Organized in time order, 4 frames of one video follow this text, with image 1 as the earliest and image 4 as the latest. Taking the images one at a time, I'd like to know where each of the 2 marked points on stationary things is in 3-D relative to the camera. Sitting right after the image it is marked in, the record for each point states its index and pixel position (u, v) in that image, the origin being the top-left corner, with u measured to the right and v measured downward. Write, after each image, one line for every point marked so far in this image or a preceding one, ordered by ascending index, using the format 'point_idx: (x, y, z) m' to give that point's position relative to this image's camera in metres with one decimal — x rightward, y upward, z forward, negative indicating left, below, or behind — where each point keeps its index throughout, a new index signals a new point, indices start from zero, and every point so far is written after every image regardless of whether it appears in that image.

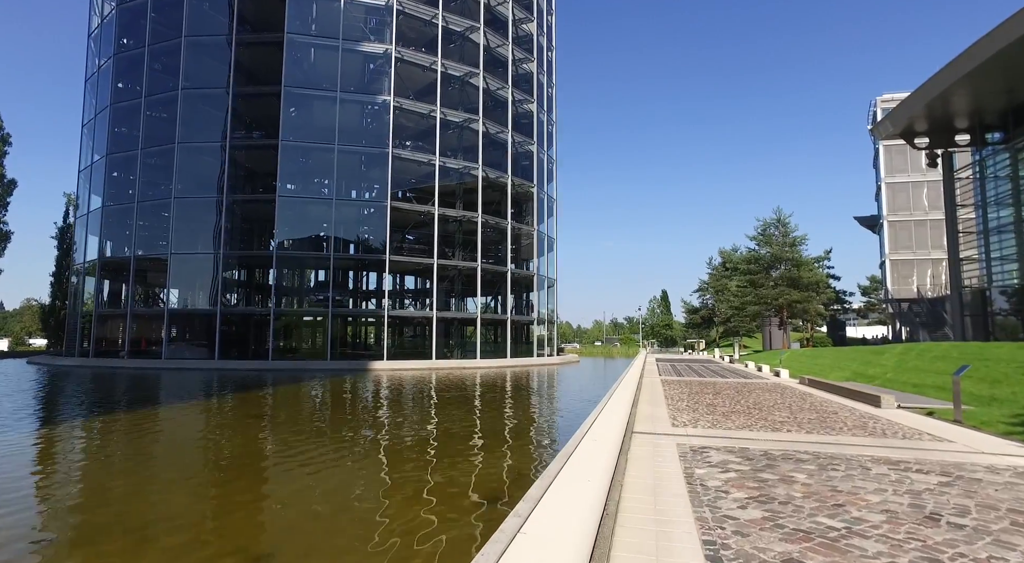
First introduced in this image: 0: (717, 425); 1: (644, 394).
0: (+3.7, -2.6, +10.6) m
1: (+3.7, -3.2, +16.7) m
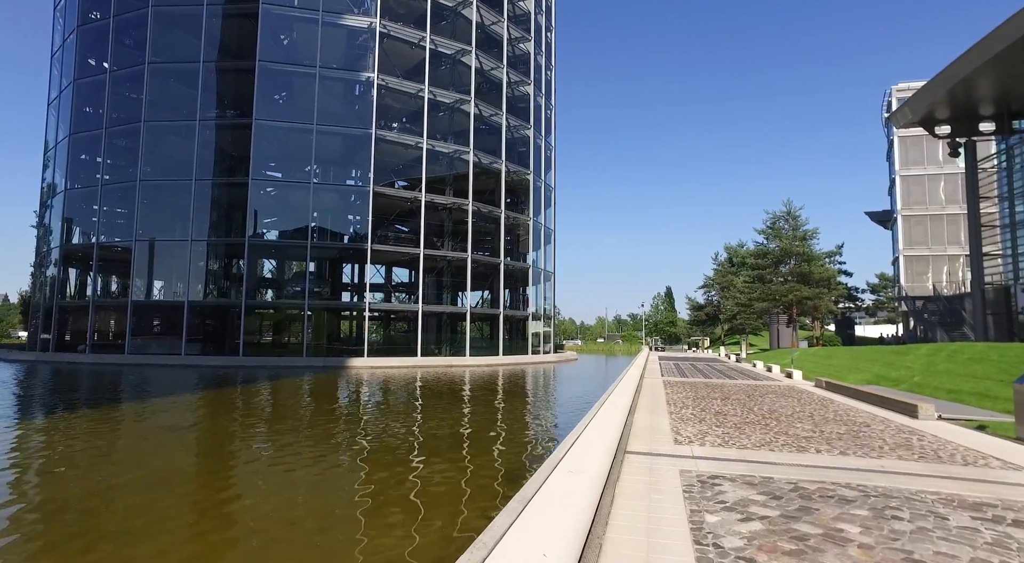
0: (+3.2, -2.4, +8.8) m
1: (+3.3, -2.9, +14.9) m
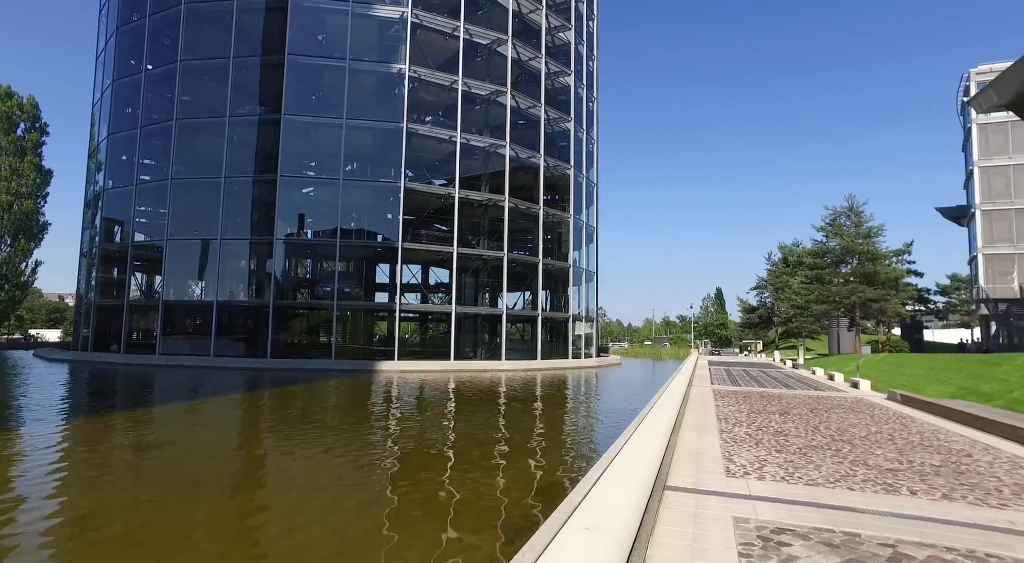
0: (+3.4, -2.4, +7.2) m
1: (+4.0, -2.9, +13.3) m
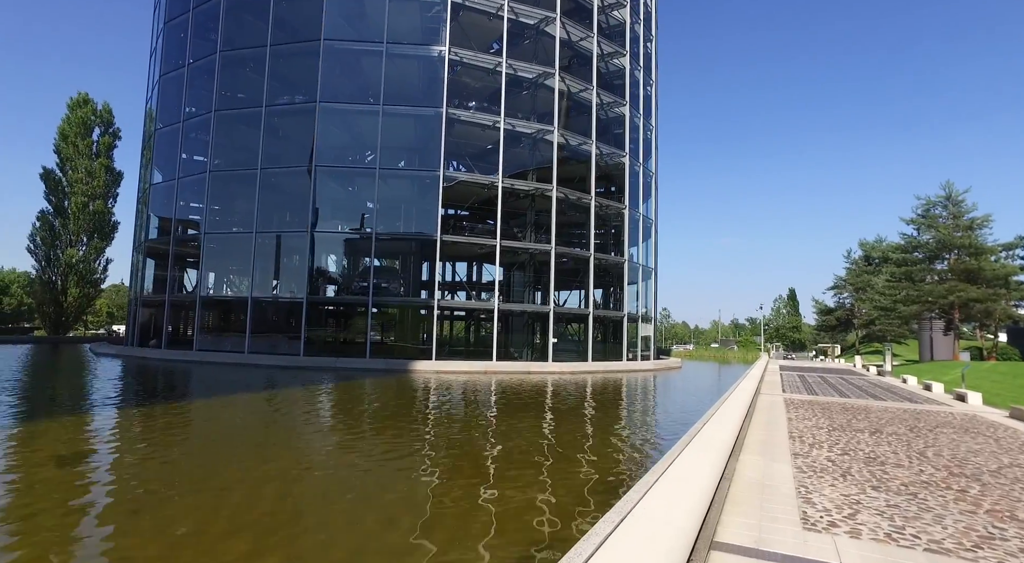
0: (+3.4, -2.2, +5.1) m
1: (+4.6, -2.7, +11.1) m
